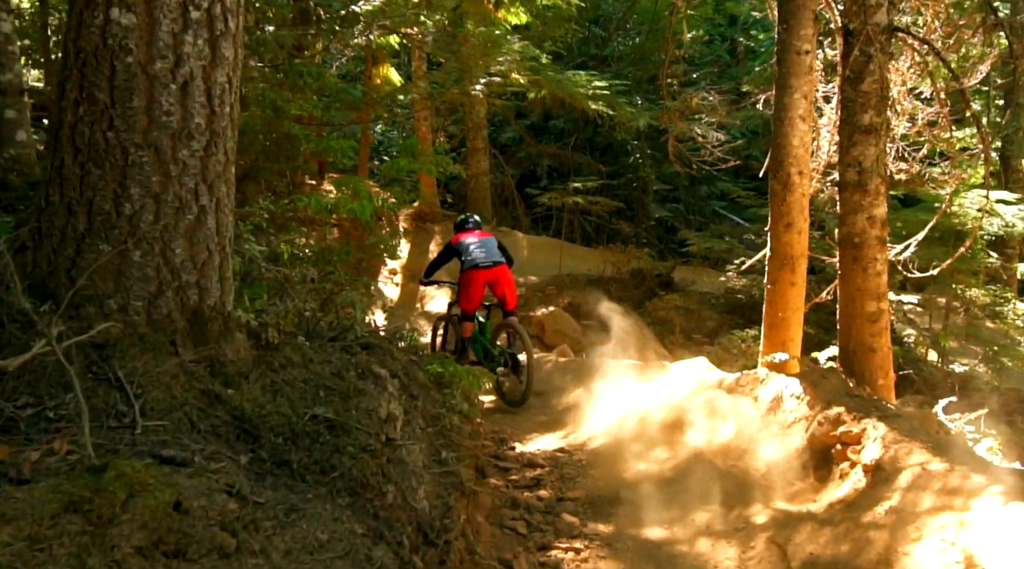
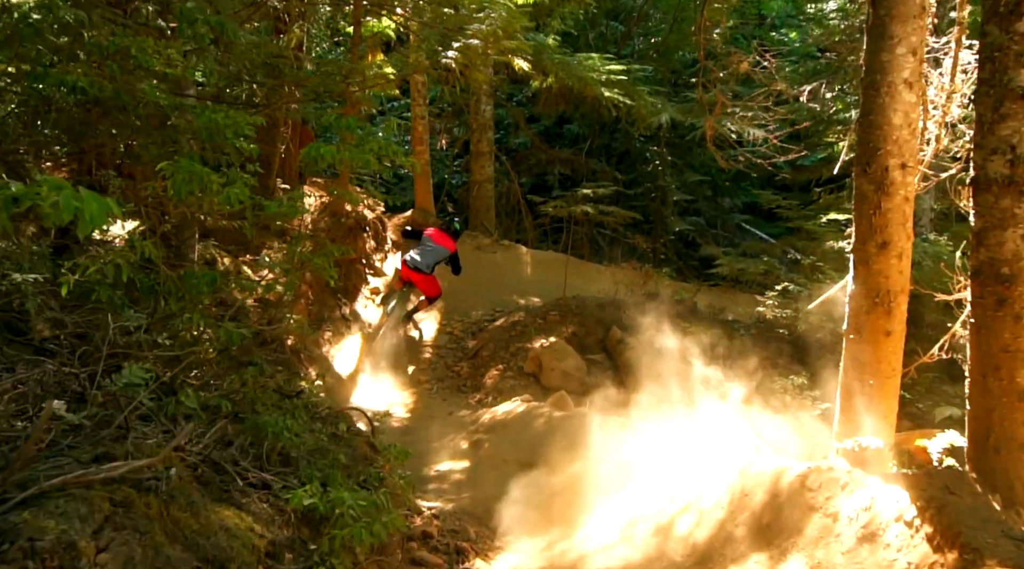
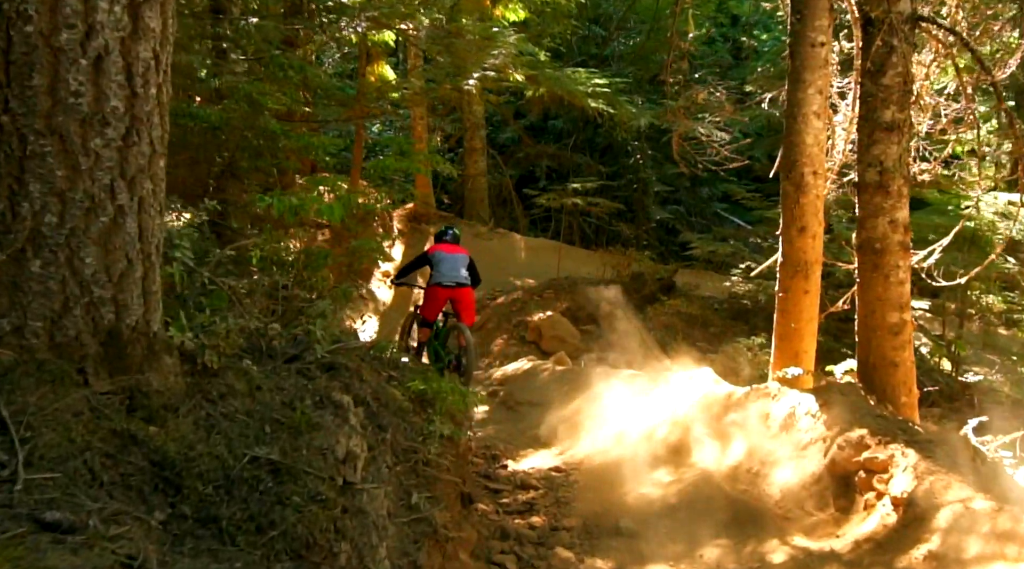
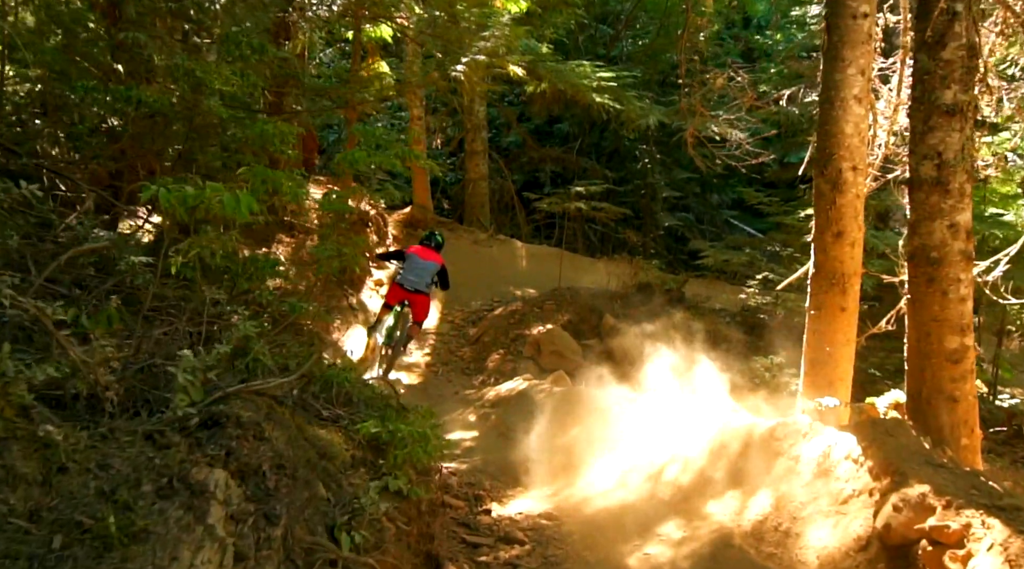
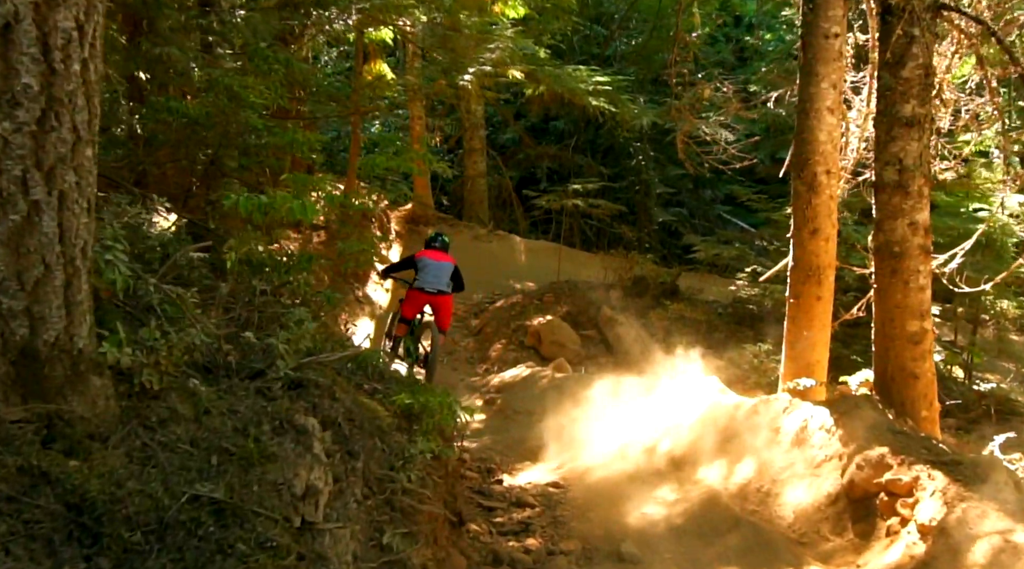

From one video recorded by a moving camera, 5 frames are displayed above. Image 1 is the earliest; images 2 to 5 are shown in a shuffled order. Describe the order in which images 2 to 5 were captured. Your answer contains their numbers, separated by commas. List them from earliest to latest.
3, 5, 4, 2
